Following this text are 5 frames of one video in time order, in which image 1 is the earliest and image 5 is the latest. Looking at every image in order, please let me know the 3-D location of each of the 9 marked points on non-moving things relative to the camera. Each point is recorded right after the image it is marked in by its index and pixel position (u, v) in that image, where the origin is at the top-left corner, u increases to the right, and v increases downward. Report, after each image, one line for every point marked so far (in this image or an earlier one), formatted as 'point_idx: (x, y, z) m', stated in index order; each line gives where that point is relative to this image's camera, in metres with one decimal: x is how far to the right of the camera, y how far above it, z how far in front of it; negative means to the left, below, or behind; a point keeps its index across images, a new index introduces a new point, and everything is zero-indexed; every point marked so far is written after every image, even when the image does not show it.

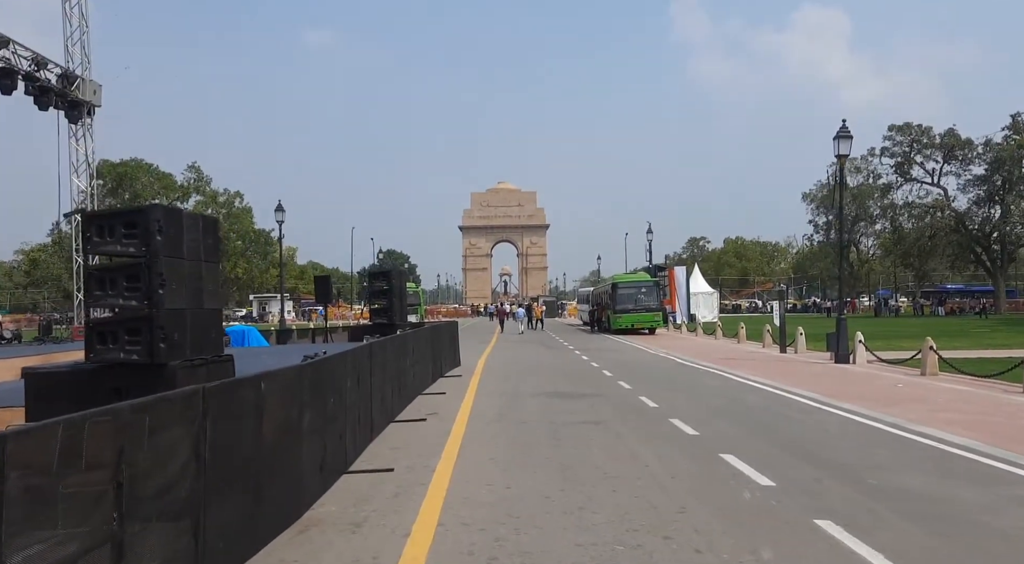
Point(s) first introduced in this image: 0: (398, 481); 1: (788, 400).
0: (-1.2, -2.1, +9.5) m
1: (+5.5, -2.3, +17.3) m
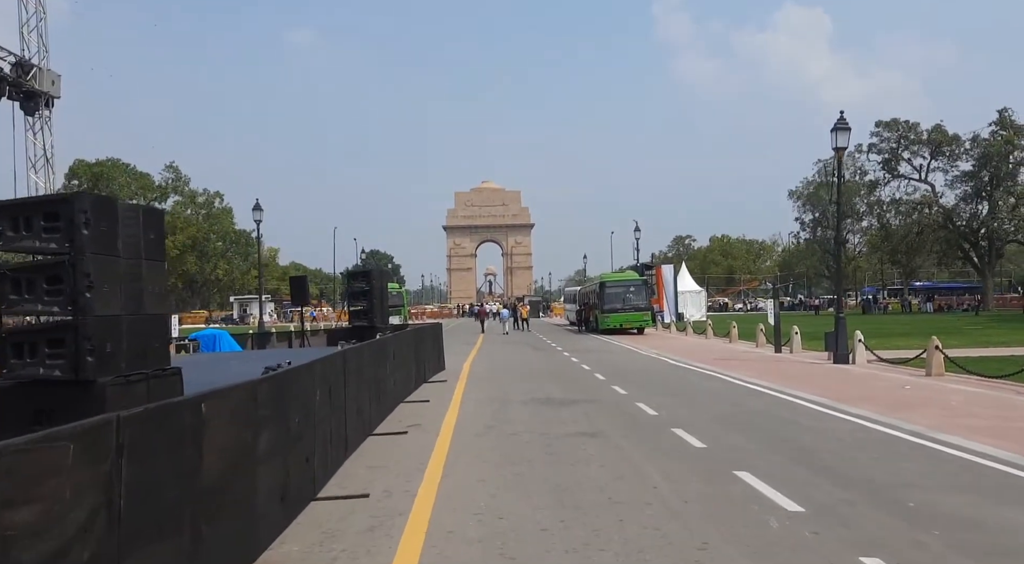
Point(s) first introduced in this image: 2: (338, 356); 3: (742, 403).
0: (-1.3, -2.1, +8.3) m
1: (+5.3, -2.3, +16.2) m
2: (-2.1, -0.9, +10.8) m
3: (+4.4, -2.3, +16.8) m
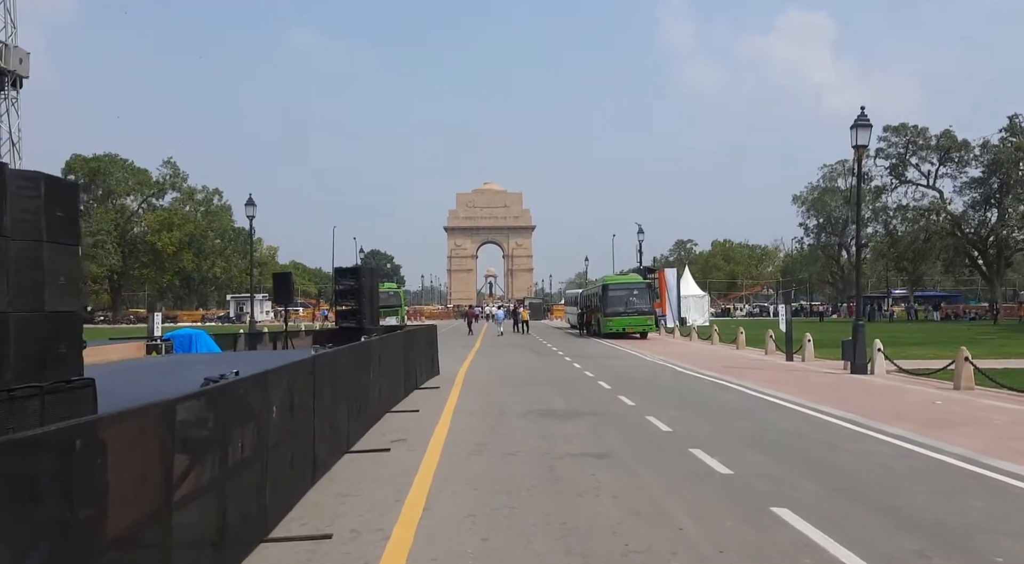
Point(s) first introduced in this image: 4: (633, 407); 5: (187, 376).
0: (-1.3, -2.1, +6.7) m
1: (+5.2, -2.4, +14.7) m
2: (-2.2, -0.9, +9.3) m
3: (+4.3, -2.4, +15.2) m
4: (+2.3, -2.4, +16.7) m
5: (-5.8, -1.7, +15.9) m
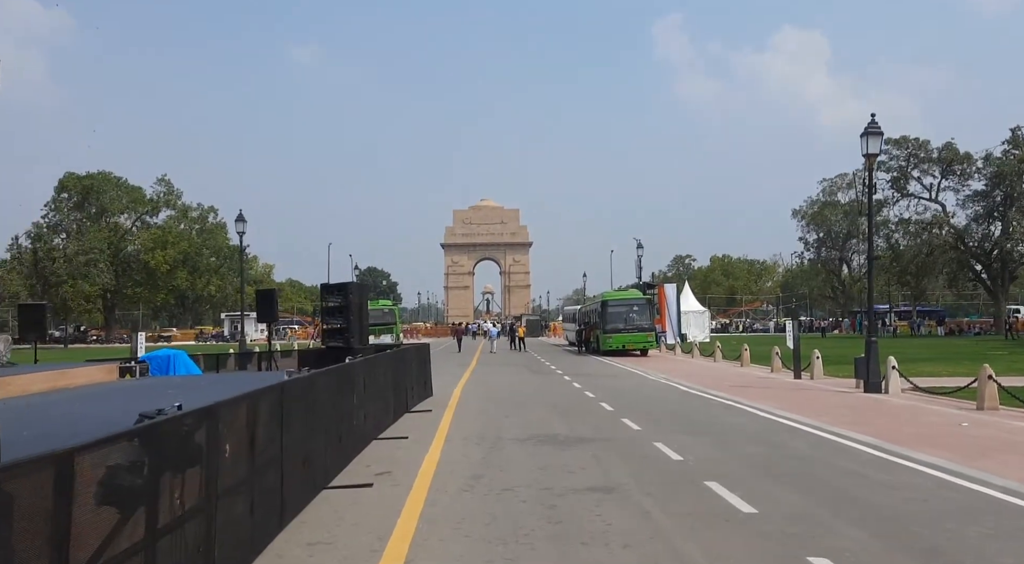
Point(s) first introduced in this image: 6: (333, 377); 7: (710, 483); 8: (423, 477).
0: (-1.4, -2.2, +5.6) m
1: (+5.2, -2.6, +13.5) m
2: (-2.2, -1.0, +8.1) m
3: (+4.3, -2.6, +14.1) m
4: (+2.2, -2.6, +15.5) m
5: (-5.9, -1.9, +14.7) m
6: (-2.3, -1.2, +11.1) m
7: (+2.4, -2.5, +10.8) m
8: (-1.1, -2.4, +11.0) m
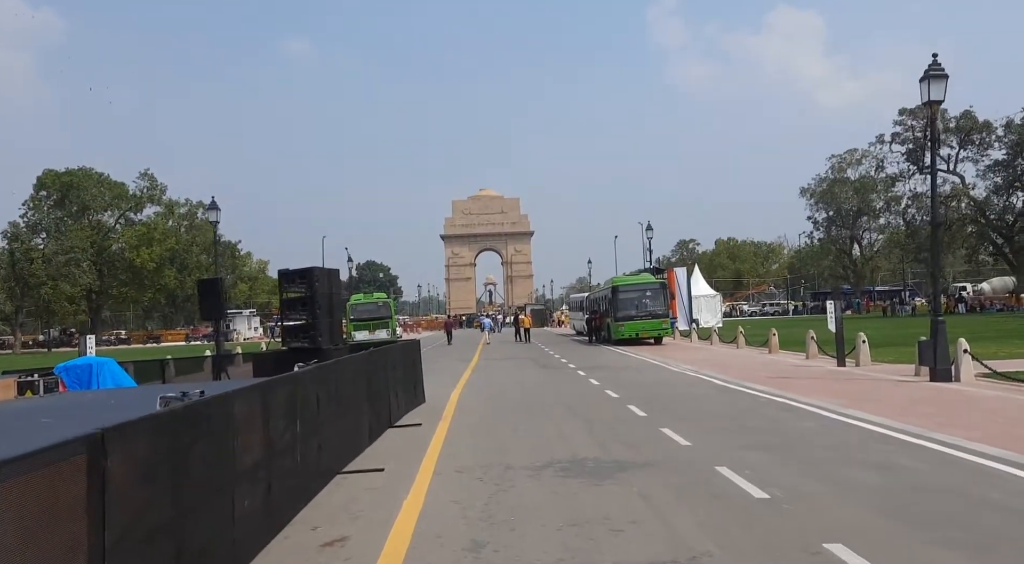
0: (-1.2, -2.0, +1.8) m
1: (+5.3, -2.1, +9.7) m
2: (-2.1, -0.8, +4.3) m
3: (+4.4, -2.1, +10.3) m
4: (+2.4, -2.2, +11.7) m
5: (-5.8, -1.8, +10.9) m
6: (-2.2, -1.0, +7.3) m
7: (+2.6, -2.1, +7.0) m
8: (-1.0, -2.2, +7.2) m
